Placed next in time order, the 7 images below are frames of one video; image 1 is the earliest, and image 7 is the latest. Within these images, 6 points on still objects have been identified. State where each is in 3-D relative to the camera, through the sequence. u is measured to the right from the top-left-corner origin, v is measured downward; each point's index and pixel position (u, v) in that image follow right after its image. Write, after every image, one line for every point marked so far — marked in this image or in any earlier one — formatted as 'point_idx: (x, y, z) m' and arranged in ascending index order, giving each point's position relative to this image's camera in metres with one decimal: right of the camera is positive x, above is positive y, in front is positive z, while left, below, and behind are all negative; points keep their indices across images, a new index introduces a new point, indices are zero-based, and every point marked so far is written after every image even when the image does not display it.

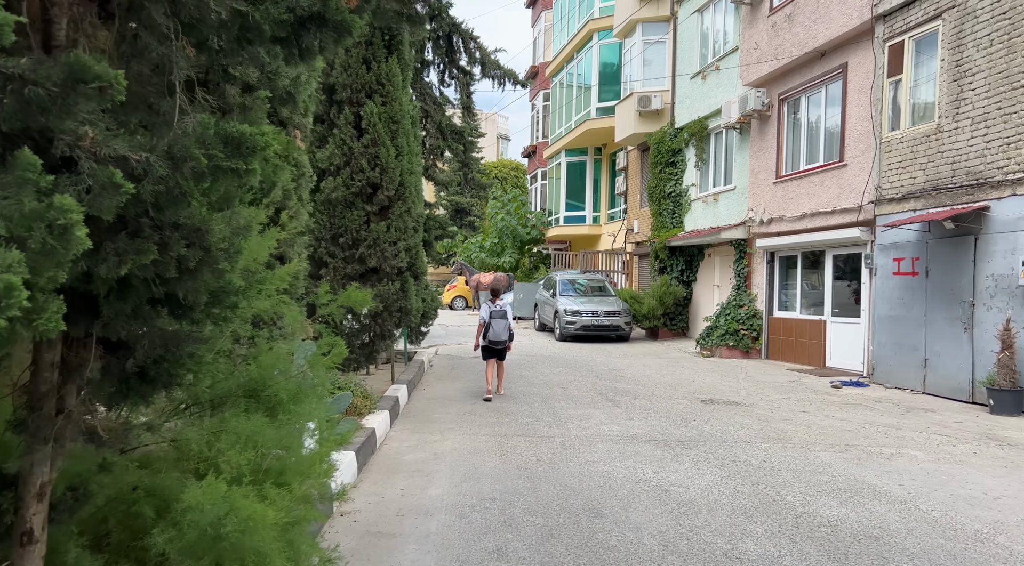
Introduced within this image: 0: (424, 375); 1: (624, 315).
0: (-1.4, -1.4, +13.1) m
1: (+2.6, -0.7, +19.3) m
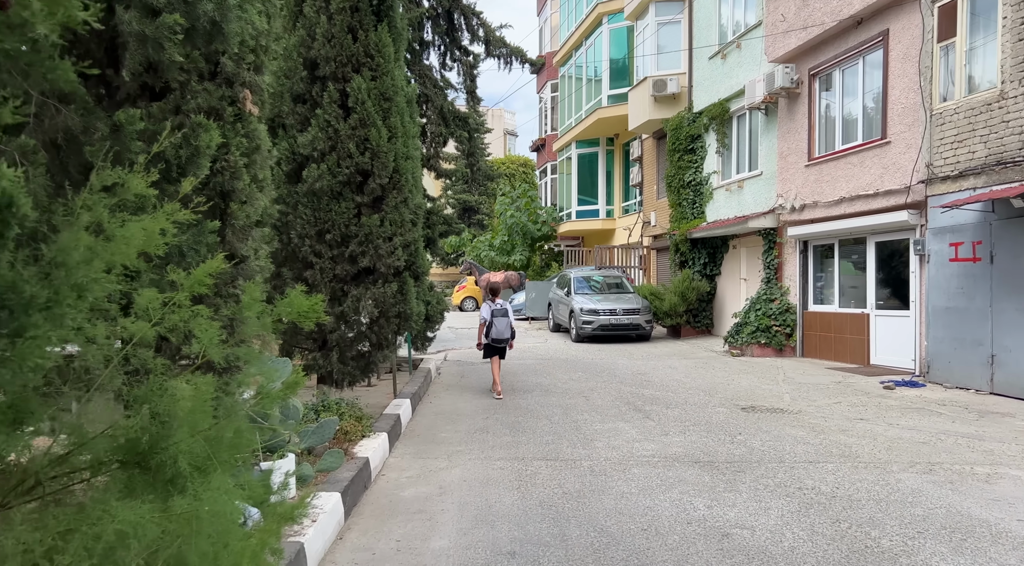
0: (-1.1, -1.5, +11.9) m
1: (+2.8, -0.6, +18.1) m
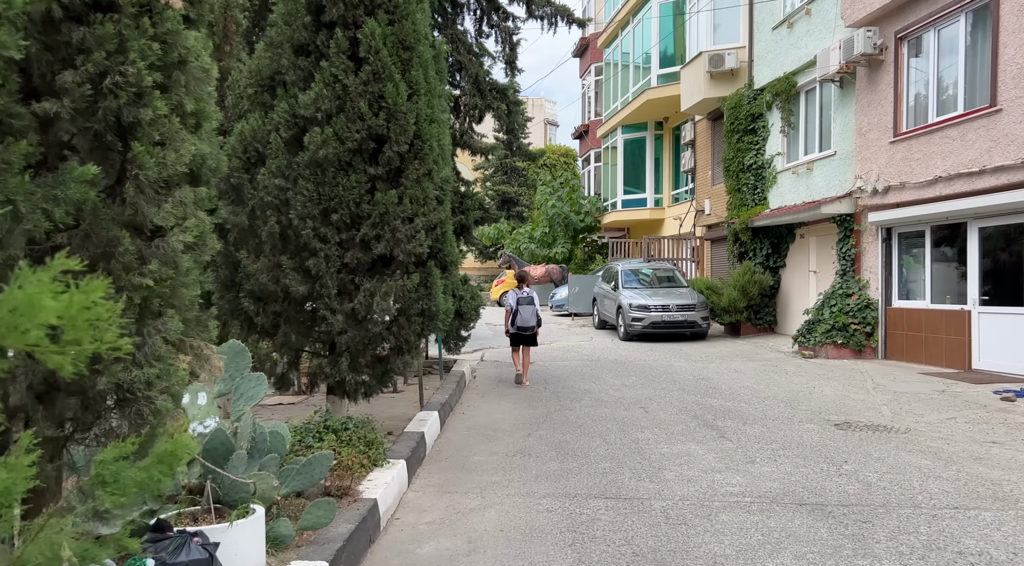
0: (-0.6, -1.4, +10.5) m
1: (+3.7, -0.5, +16.4) m
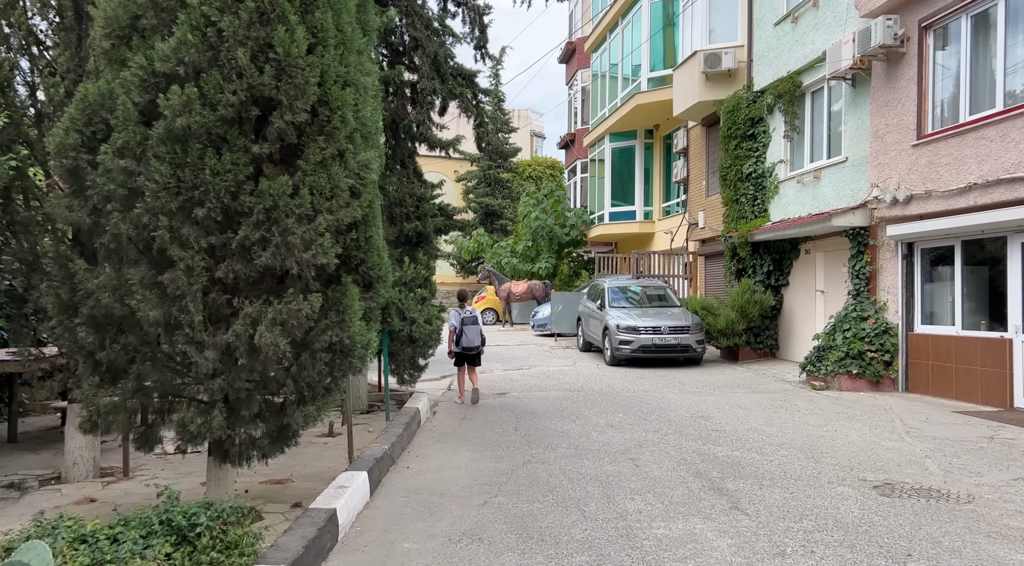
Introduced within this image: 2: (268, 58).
0: (-1.0, -1.6, +8.7) m
1: (+3.2, -0.9, +14.7) m
2: (-1.3, +1.2, +4.5) m
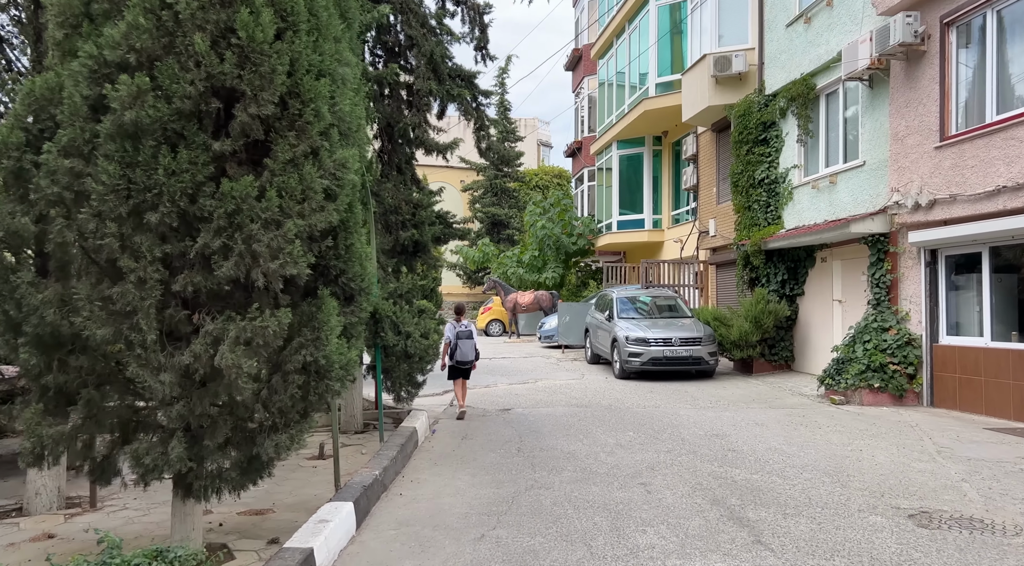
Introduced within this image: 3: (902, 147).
0: (-1.0, -1.7, +8.1) m
1: (+3.3, -1.0, +14.1) m
2: (-1.3, +1.1, +4.0) m
3: (+5.3, +1.9, +11.4) m
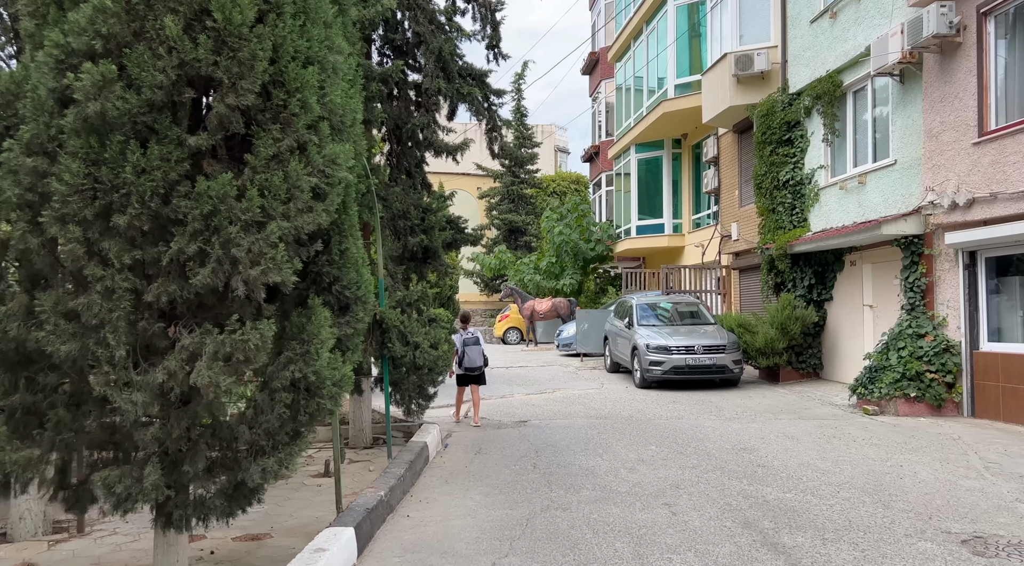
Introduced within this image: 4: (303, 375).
0: (-0.8, -1.8, +7.7) m
1: (+3.6, -1.1, +13.6) m
2: (-1.3, +1.1, +3.6) m
3: (+5.5, +1.8, +10.8) m
4: (-1.0, -0.4, +3.9) m
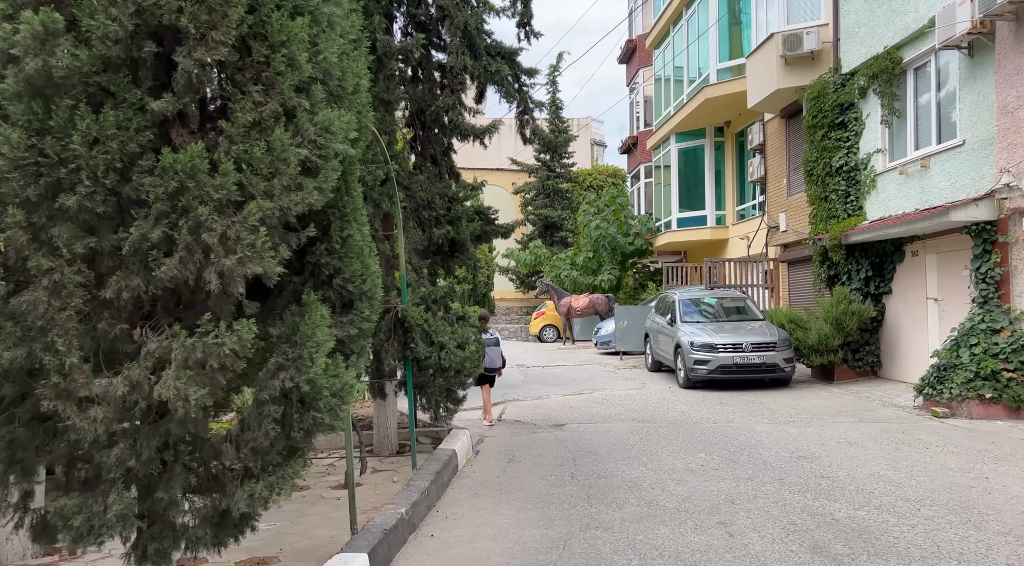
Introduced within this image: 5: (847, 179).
0: (-0.5, -1.7, +7.1) m
1: (+4.2, -1.0, +12.8) m
2: (-1.2, +1.1, +3.0) m
3: (+6.0, +1.9, +9.9) m
4: (-0.8, -0.4, +3.3) m
5: (+5.5, +1.7, +13.8) m
